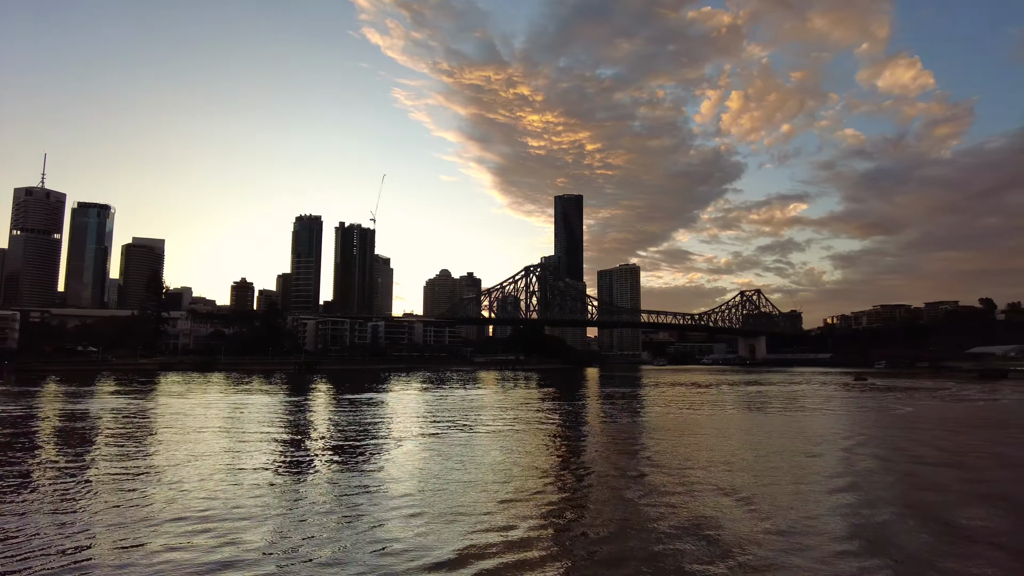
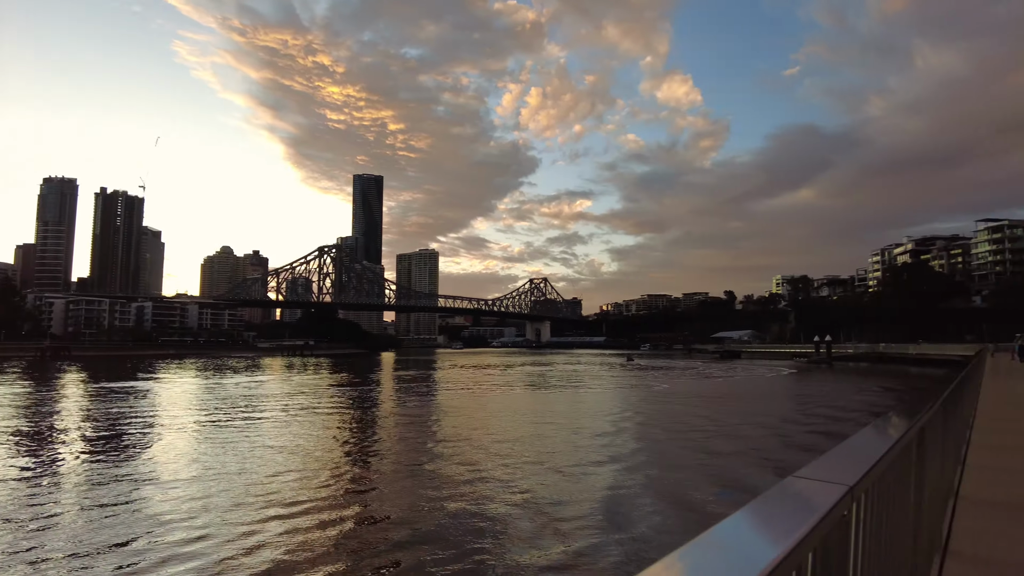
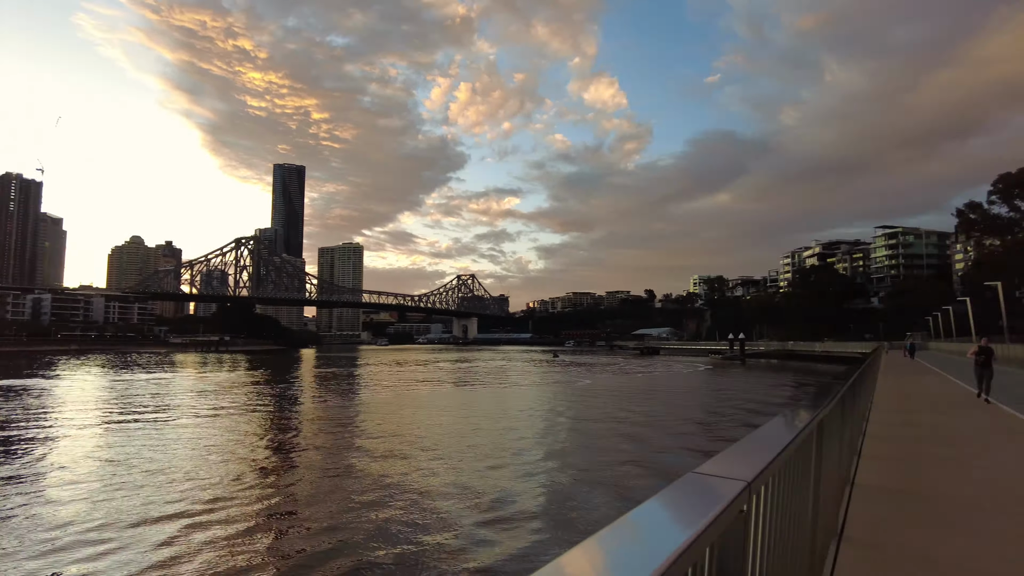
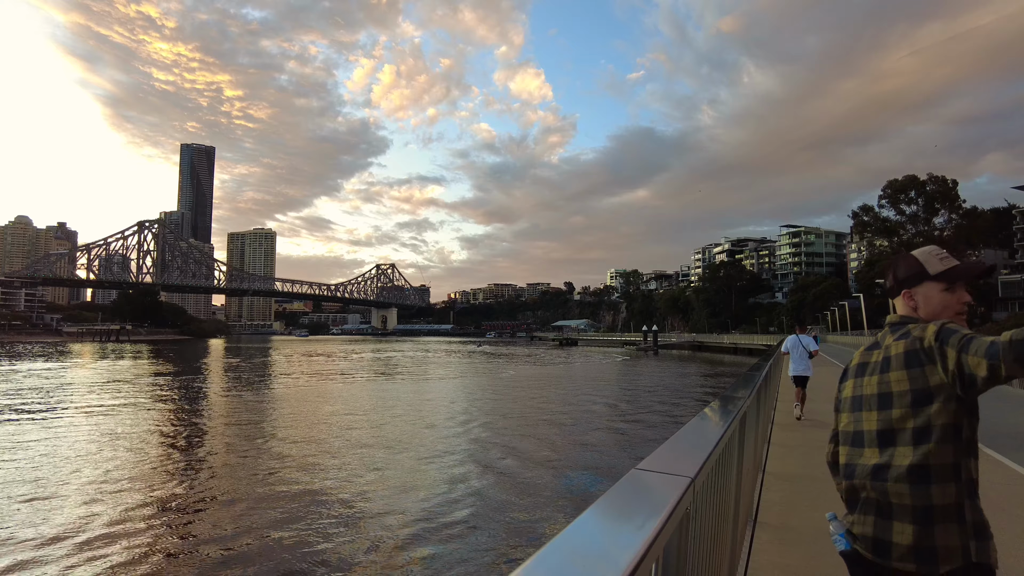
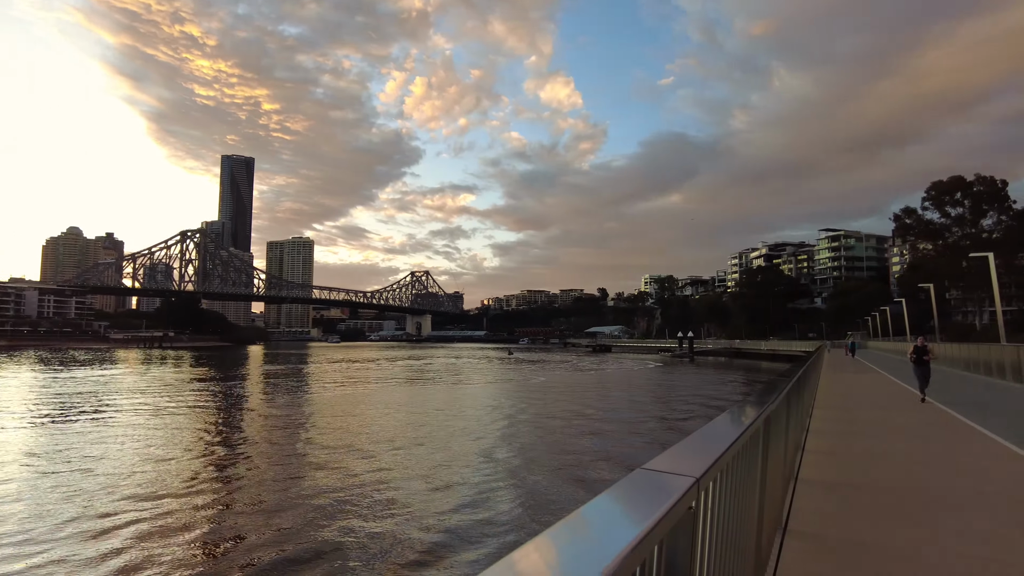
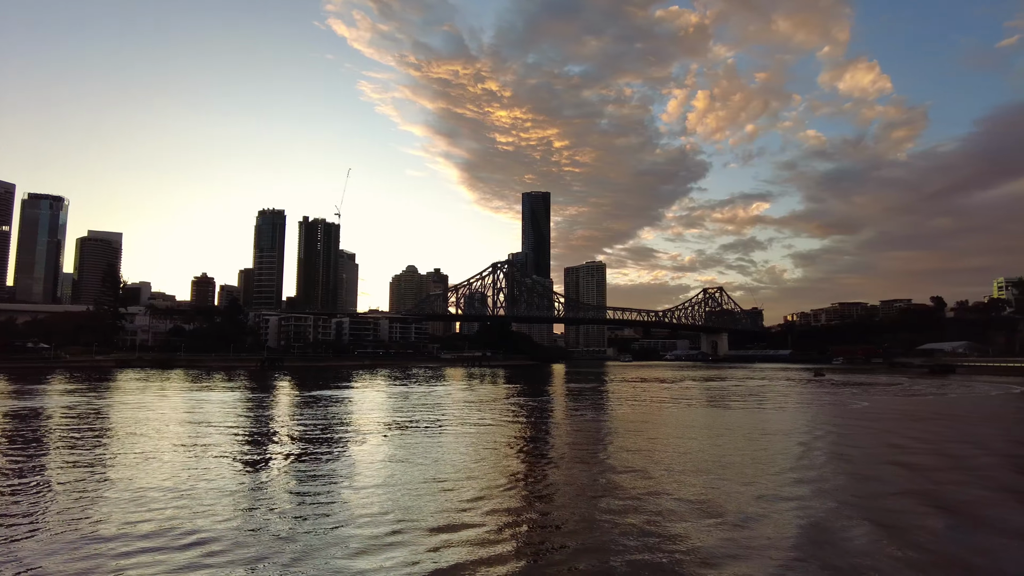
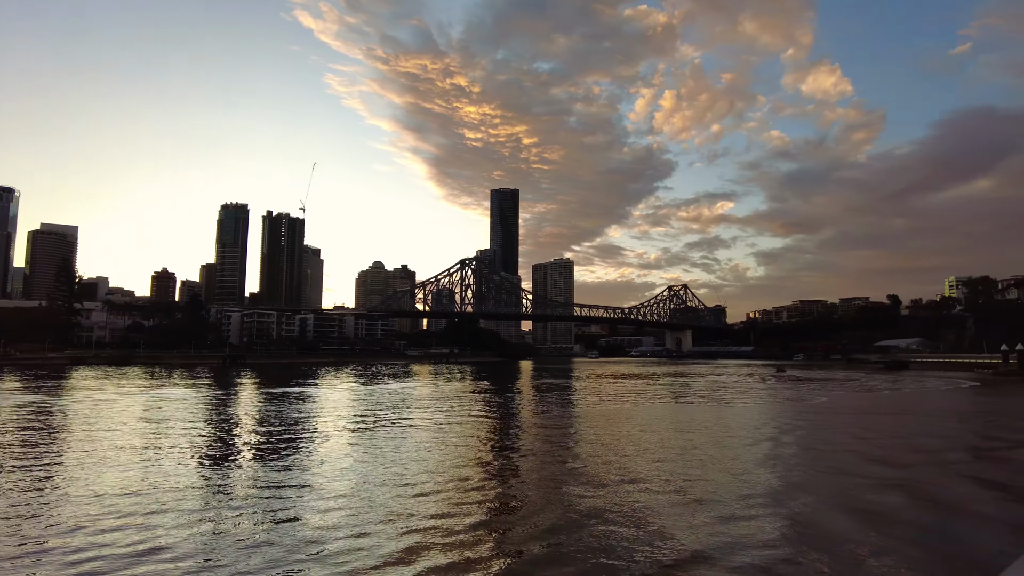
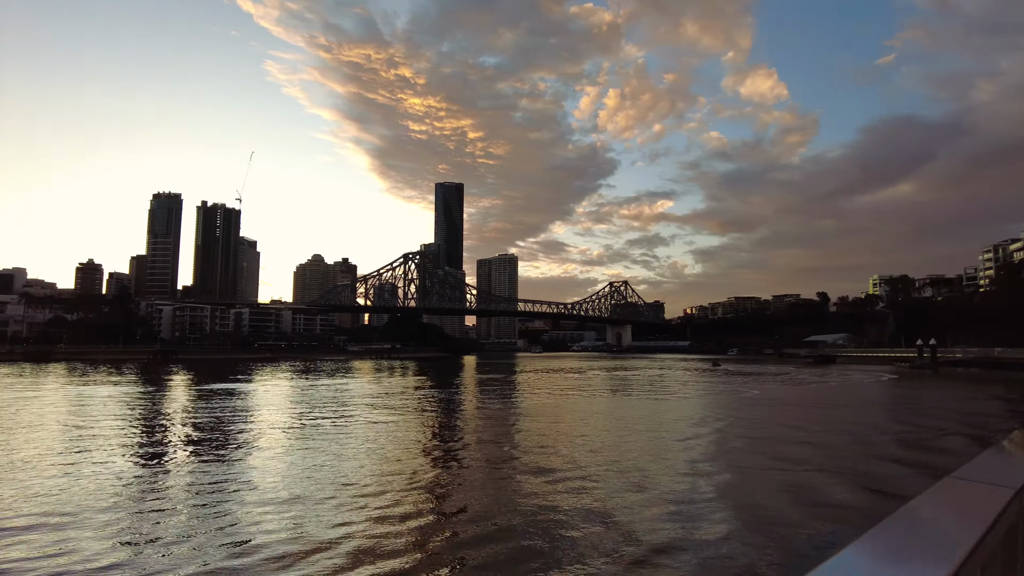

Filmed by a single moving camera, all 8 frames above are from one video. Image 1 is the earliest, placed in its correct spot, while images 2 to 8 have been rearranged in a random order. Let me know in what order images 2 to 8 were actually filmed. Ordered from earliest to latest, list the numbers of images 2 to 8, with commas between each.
6, 7, 8, 2, 3, 5, 4
